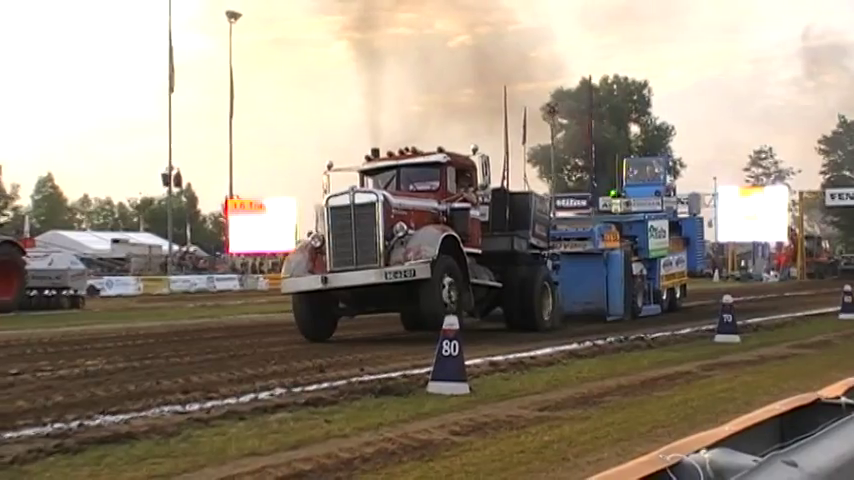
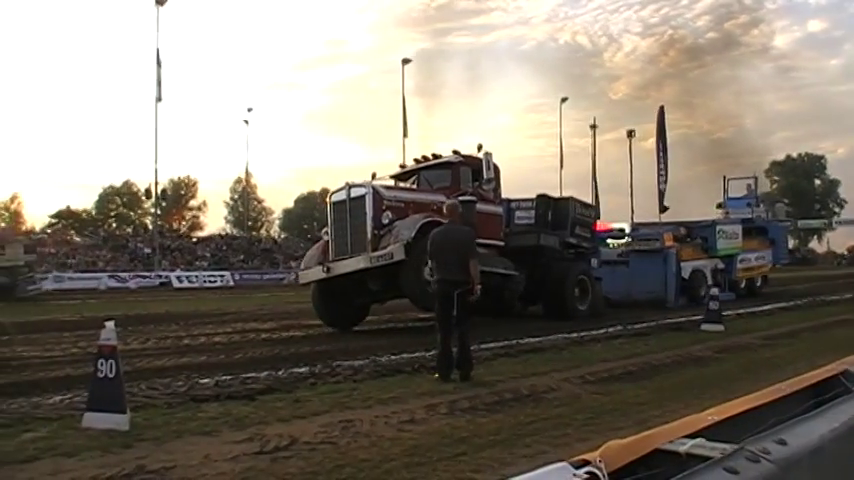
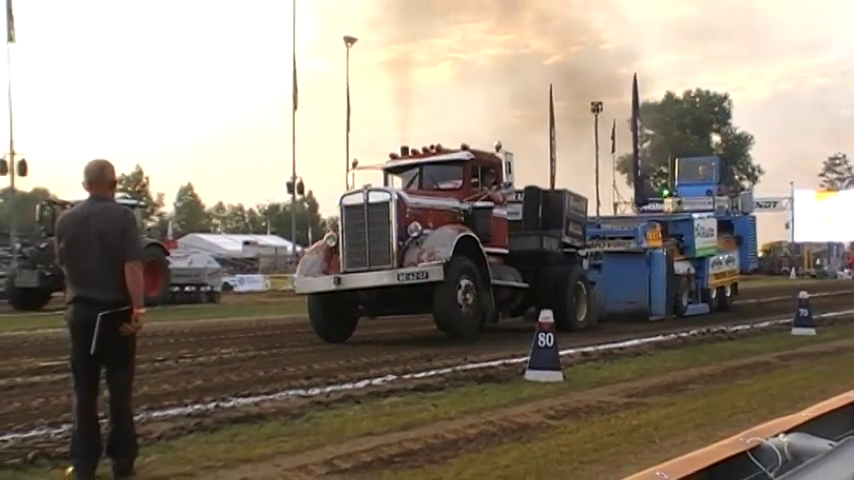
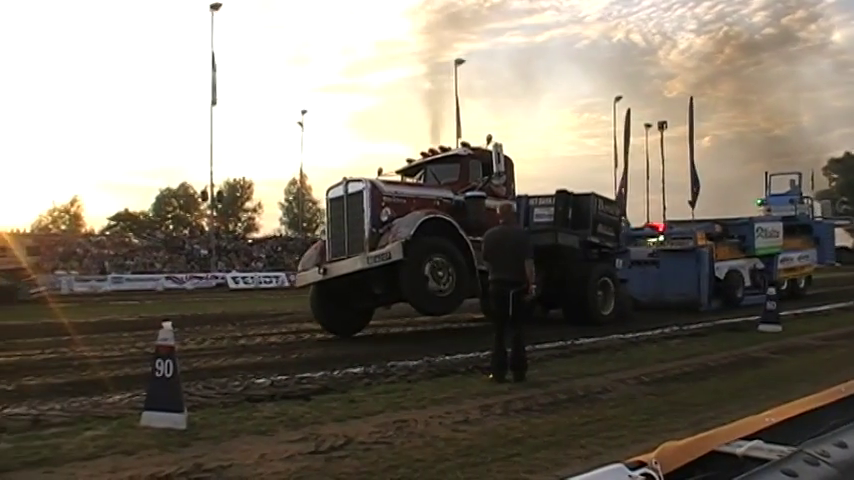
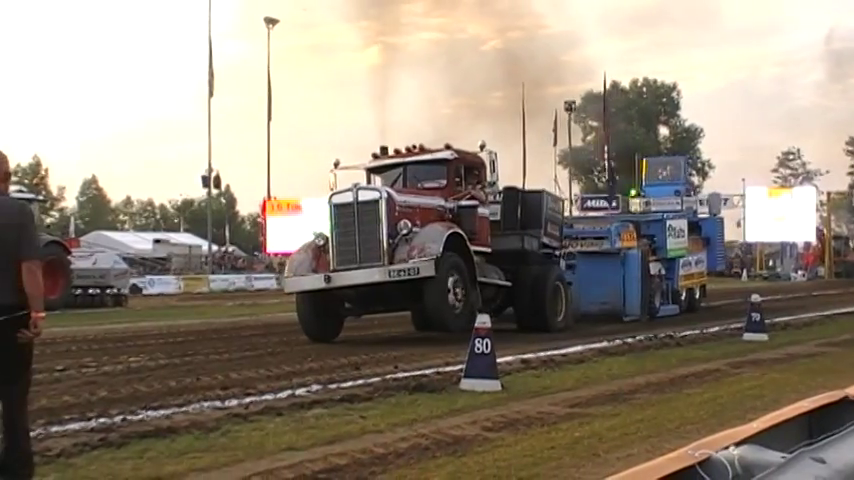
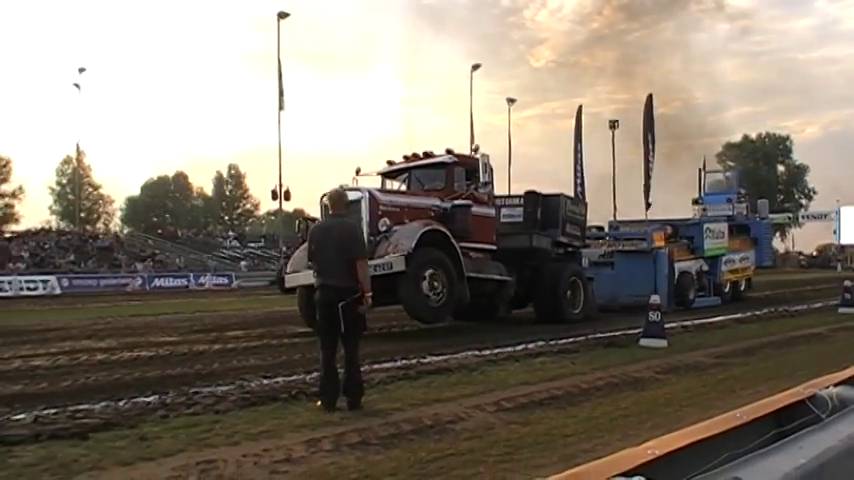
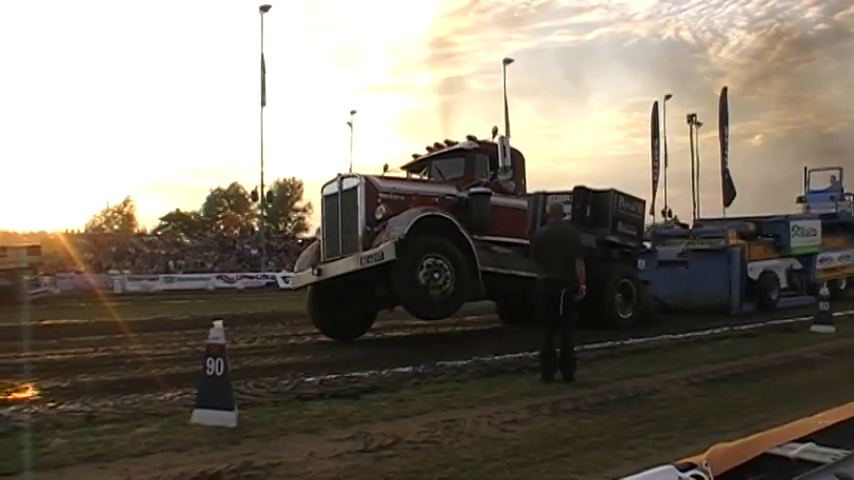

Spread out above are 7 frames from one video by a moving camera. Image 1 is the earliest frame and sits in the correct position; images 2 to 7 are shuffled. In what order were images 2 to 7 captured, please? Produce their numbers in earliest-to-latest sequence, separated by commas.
5, 3, 6, 2, 4, 7
